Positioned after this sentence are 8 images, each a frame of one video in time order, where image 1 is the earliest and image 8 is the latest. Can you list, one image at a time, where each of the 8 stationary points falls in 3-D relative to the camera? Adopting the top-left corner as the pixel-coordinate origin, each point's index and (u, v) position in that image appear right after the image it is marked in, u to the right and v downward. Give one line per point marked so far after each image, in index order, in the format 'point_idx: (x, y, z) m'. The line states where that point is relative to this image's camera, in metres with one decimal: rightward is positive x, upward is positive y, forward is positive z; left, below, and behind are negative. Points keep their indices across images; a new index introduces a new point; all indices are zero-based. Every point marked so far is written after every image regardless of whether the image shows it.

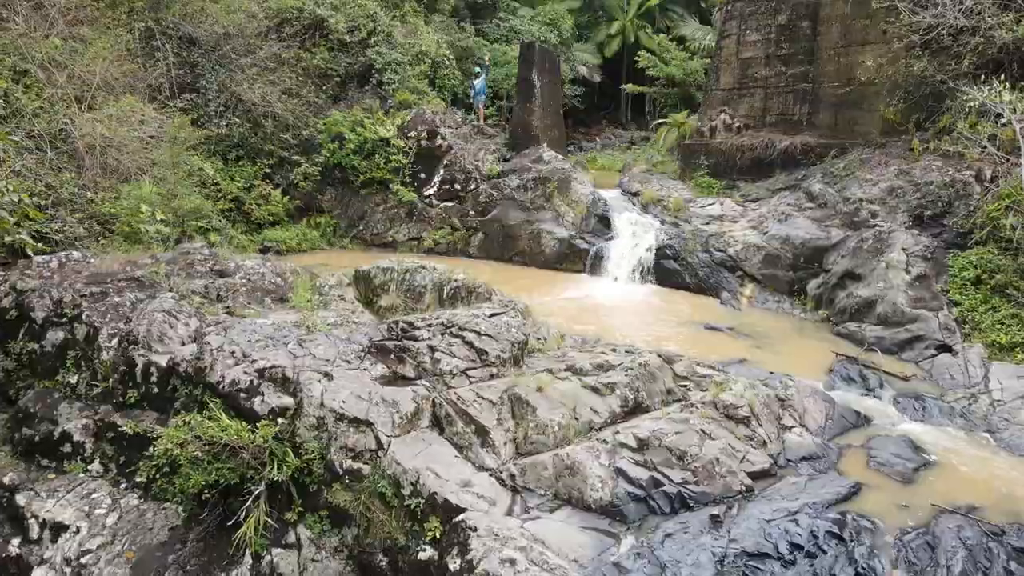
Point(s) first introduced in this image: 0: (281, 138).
0: (-4.9, +3.1, +14.9) m
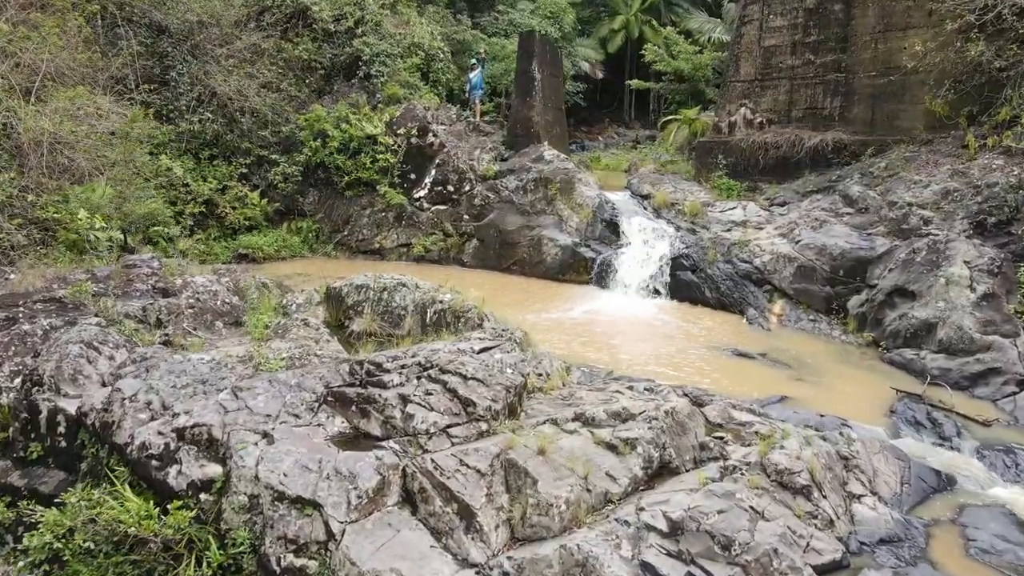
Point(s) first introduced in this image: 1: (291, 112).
0: (-4.9, +2.9, +13.7) m
1: (-4.5, +3.5, +14.0) m
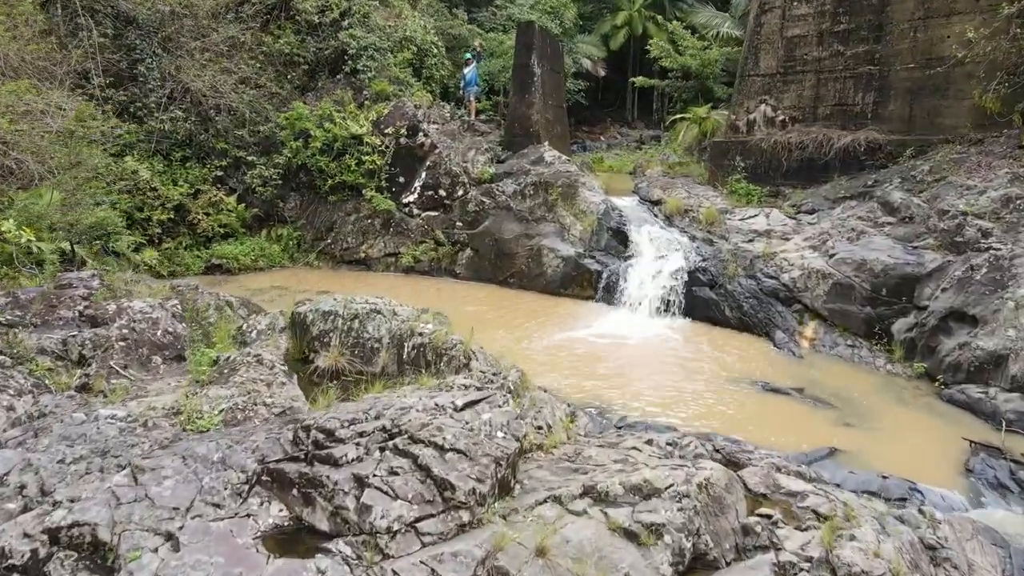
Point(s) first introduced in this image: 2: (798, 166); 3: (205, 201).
0: (-4.9, +2.7, +12.7) m
1: (-4.5, +3.3, +13.0) m
2: (+3.9, +1.6, +9.6) m
3: (-5.2, +1.5, +12.0) m
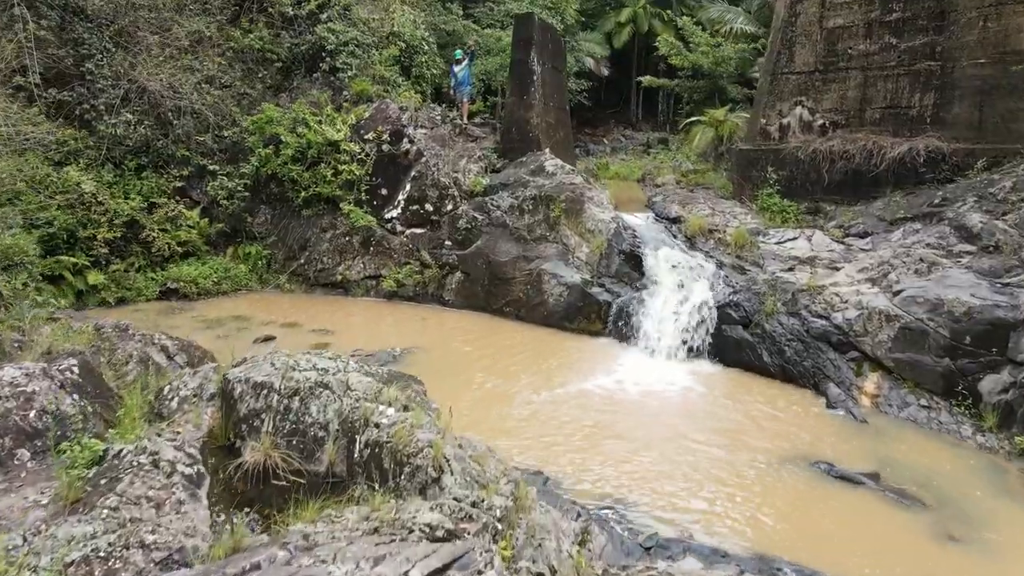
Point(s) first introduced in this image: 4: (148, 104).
0: (-5.0, +2.3, +11.3) m
1: (-4.5, +2.9, +11.6) m
2: (+3.8, +1.3, +8.2) m
3: (-5.2, +1.1, +10.6) m
4: (-5.7, +2.9, +11.1) m
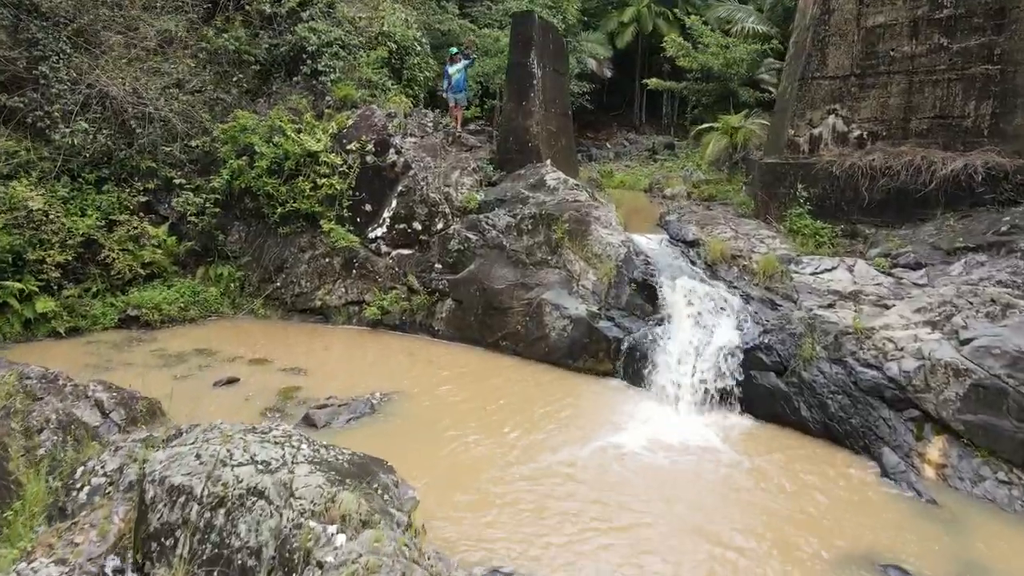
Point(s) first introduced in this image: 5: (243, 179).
0: (-5.0, +2.0, +10.3) m
1: (-4.6, +2.6, +10.6) m
2: (+3.8, +0.9, +7.2) m
3: (-5.3, +0.7, +9.6) m
4: (-5.7, +2.5, +10.1) m
5: (-3.8, +1.5, +9.9) m
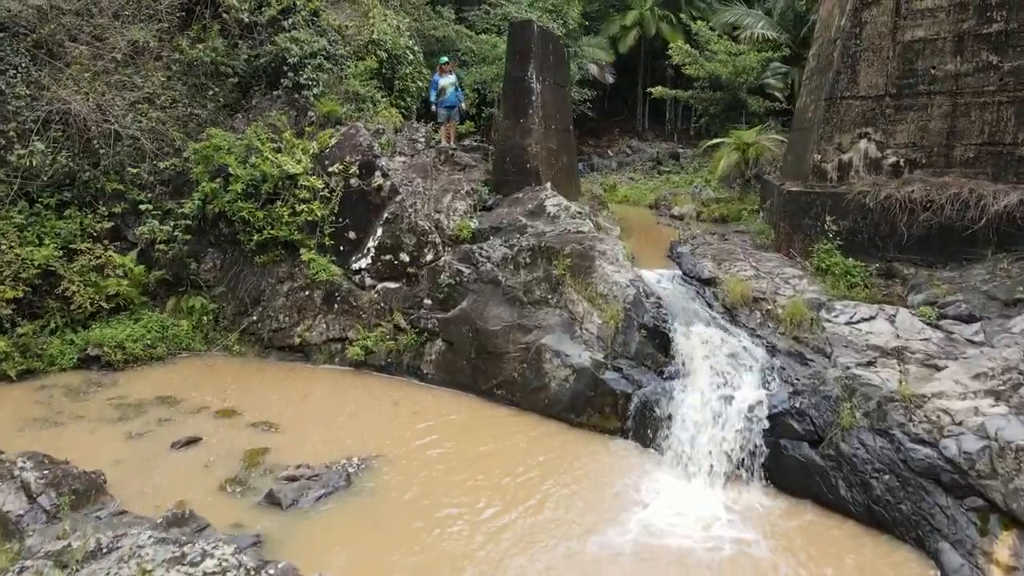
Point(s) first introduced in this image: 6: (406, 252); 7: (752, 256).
0: (-5.1, +1.5, +9.5) m
1: (-4.6, +2.1, +9.8) m
2: (+3.8, +0.5, +6.5) m
3: (-5.3, +0.3, +8.8) m
4: (-5.7, +2.1, +9.3) m
5: (-3.8, +1.1, +9.1) m
6: (-1.3, +0.4, +8.5) m
7: (+2.5, +0.3, +7.5) m
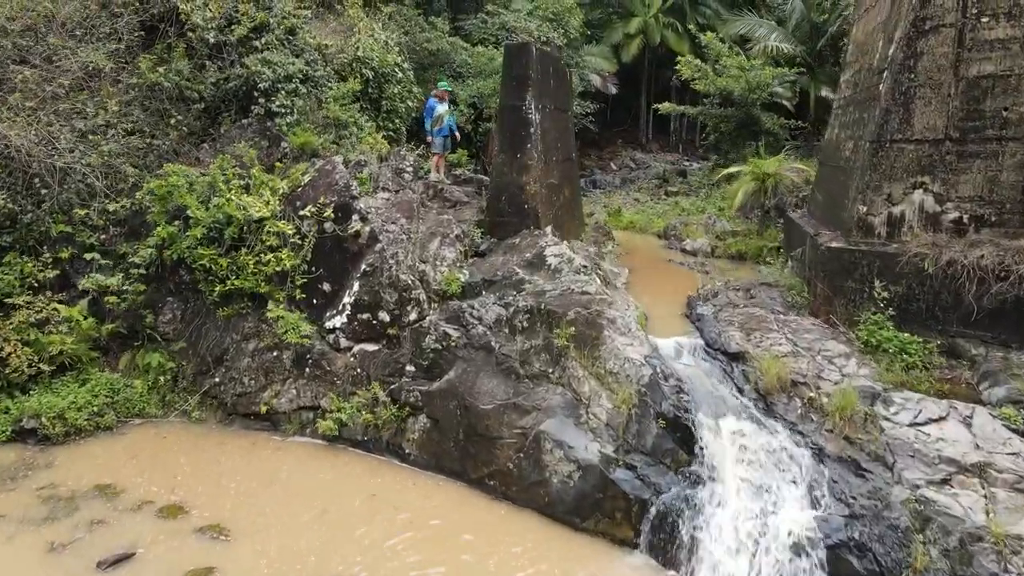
0: (-5.1, +0.9, +8.5) m
1: (-4.7, +1.5, +8.8) m
2: (+3.7, -0.2, +5.4) m
3: (-5.4, -0.4, +7.8) m
4: (-5.8, +1.4, +8.2) m
5: (-3.8, +0.5, +8.1) m
6: (-1.3, -0.2, +7.4) m
7: (+2.5, -0.3, +6.4) m
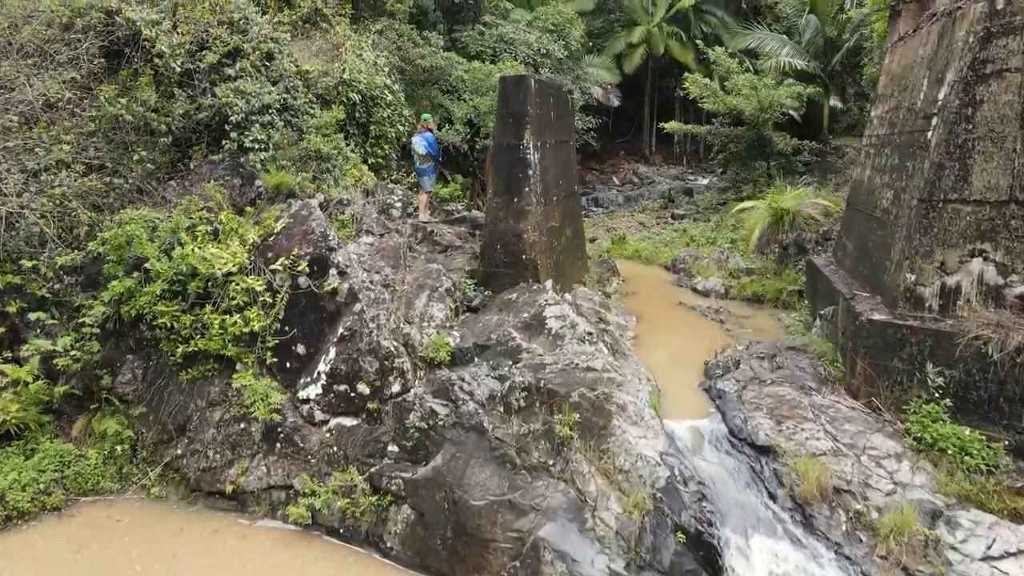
0: (-5.1, +0.3, +7.6) m
1: (-4.7, +0.9, +8.0) m
2: (+3.7, -0.8, +4.6) m
3: (-5.4, -1.0, +7.0) m
4: (-5.8, +0.8, +7.4) m
5: (-3.9, -0.2, +7.3) m
6: (-1.4, -0.8, +6.6) m
7: (+2.4, -0.9, +5.6) m
